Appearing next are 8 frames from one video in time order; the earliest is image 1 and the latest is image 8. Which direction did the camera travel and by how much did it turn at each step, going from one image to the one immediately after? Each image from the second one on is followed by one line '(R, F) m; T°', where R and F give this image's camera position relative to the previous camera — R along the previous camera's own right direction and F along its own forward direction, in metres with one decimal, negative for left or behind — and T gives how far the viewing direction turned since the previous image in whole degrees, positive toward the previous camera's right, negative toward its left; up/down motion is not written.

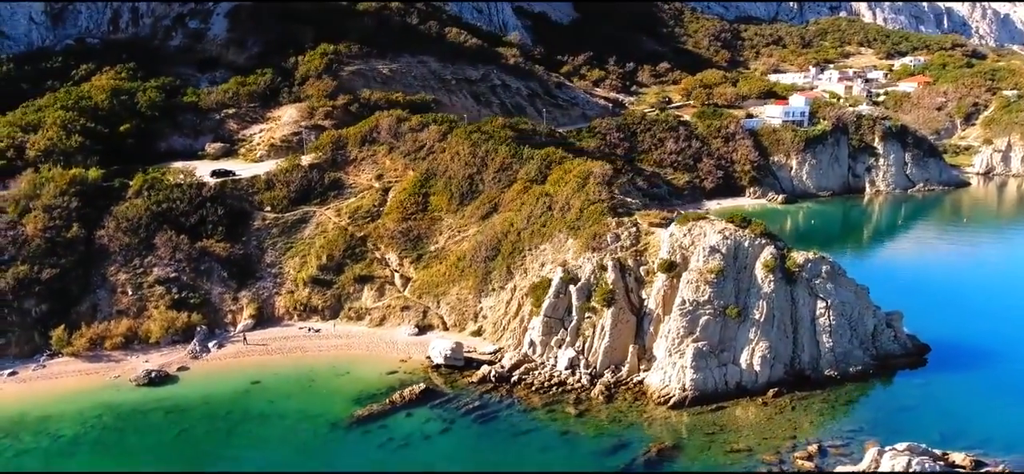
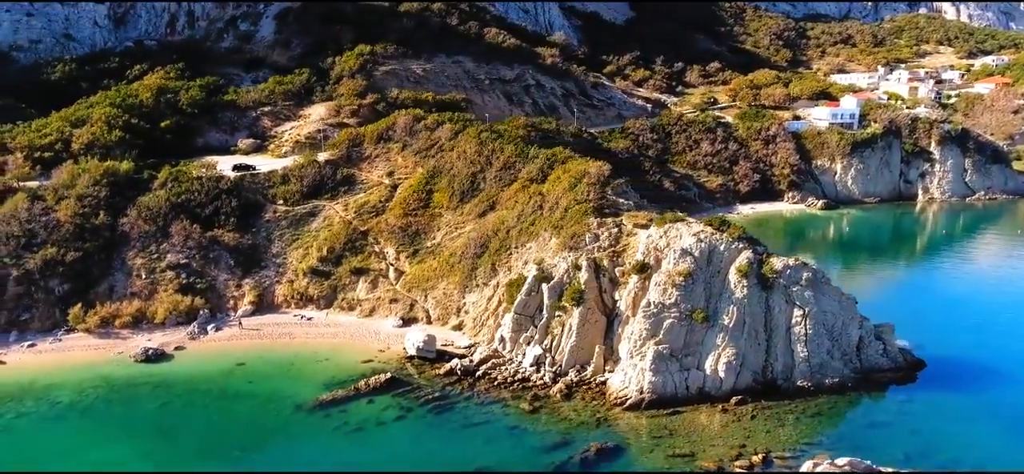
(+4.6, -0.5) m; -7°
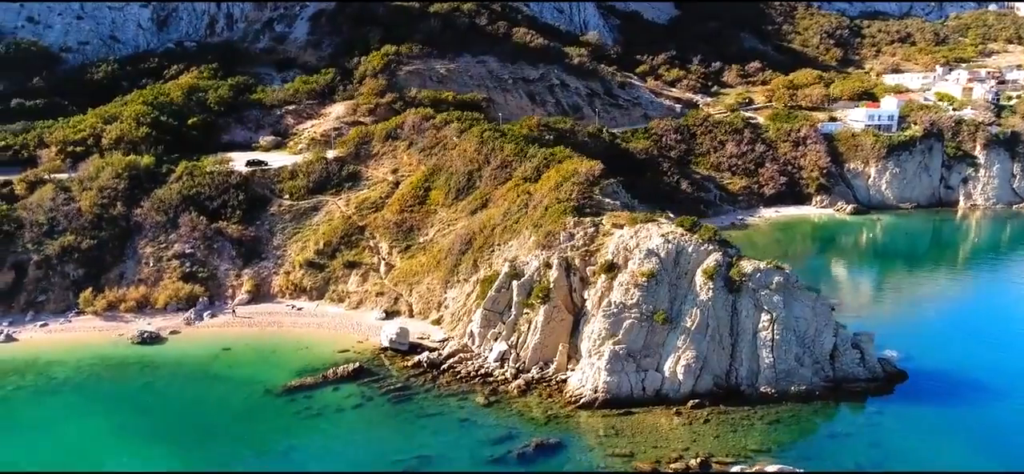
(+4.2, -0.4) m; -6°
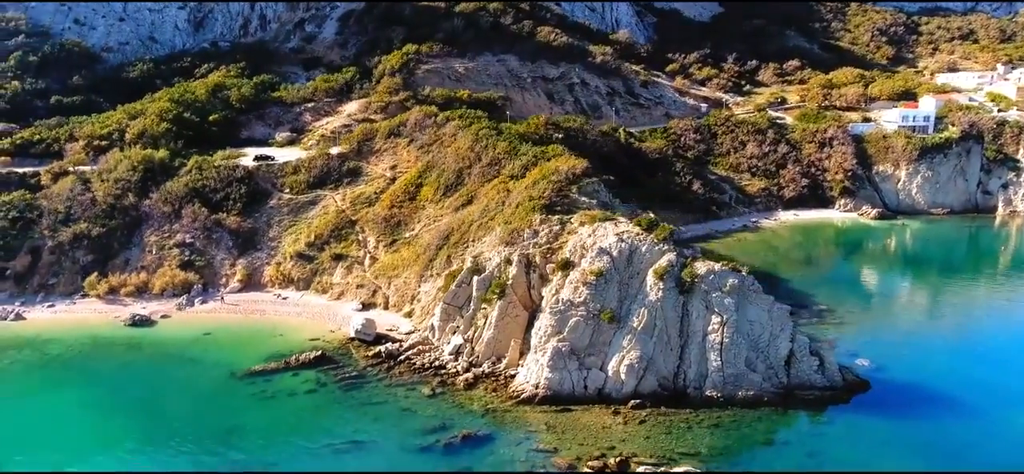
(+4.8, -0.3) m; -6°
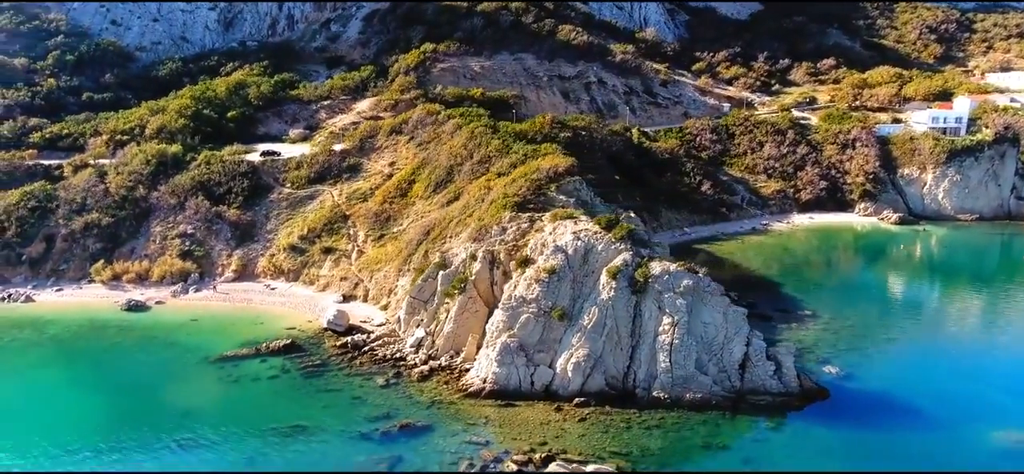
(+4.4, -0.2) m; -5°
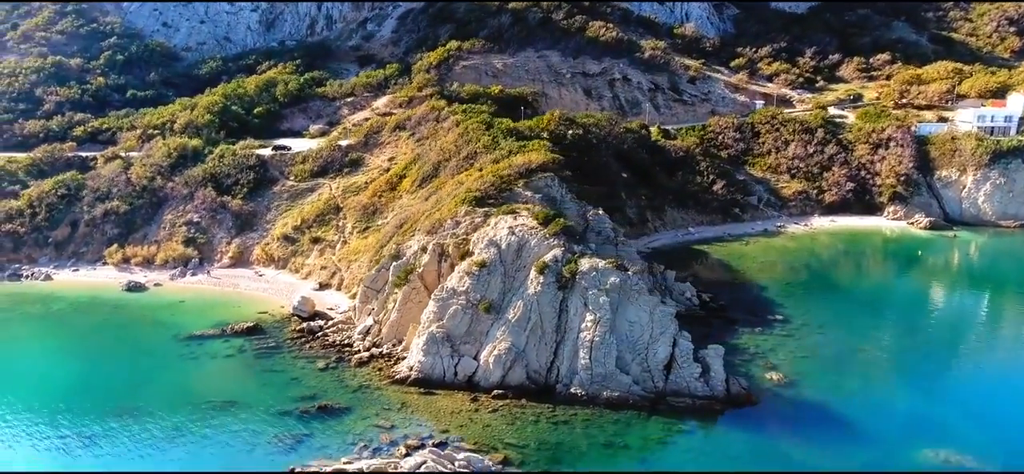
(+6.7, +0.1) m; -8°
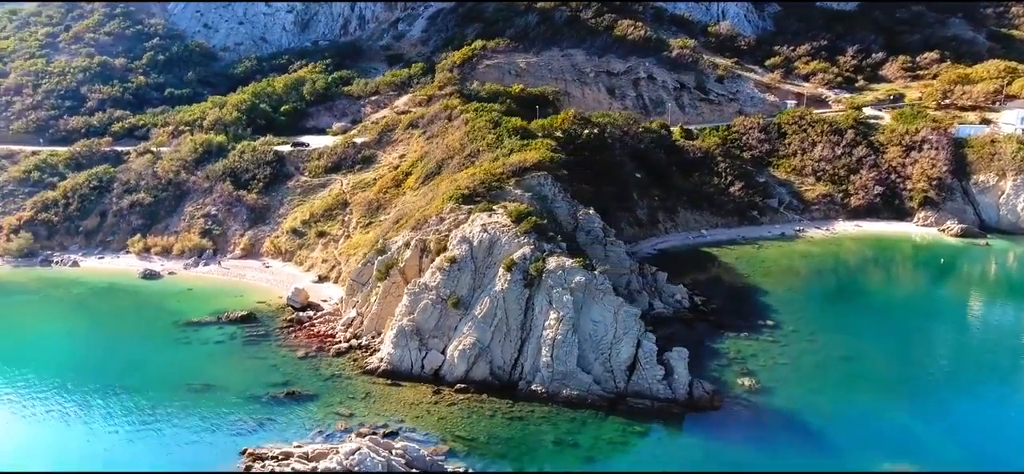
(+3.9, +0.1) m; -5°
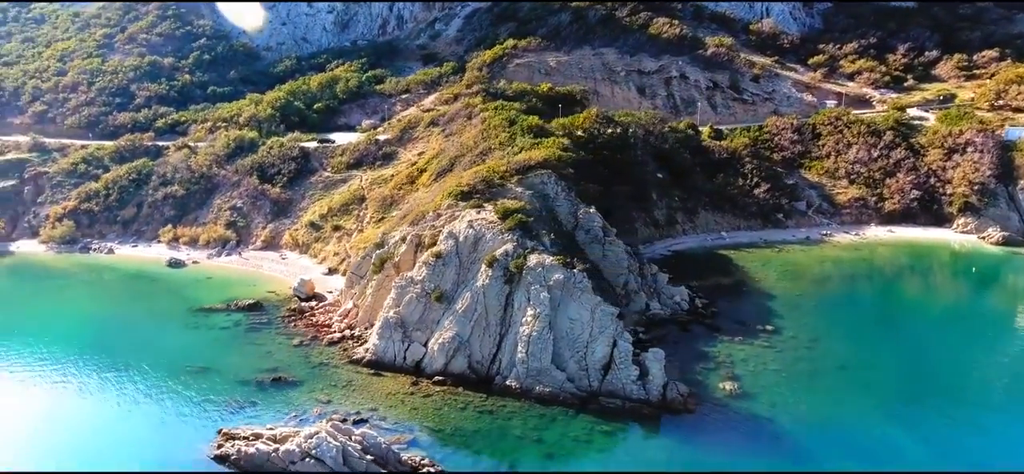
(+3.4, +0.2) m; -5°
